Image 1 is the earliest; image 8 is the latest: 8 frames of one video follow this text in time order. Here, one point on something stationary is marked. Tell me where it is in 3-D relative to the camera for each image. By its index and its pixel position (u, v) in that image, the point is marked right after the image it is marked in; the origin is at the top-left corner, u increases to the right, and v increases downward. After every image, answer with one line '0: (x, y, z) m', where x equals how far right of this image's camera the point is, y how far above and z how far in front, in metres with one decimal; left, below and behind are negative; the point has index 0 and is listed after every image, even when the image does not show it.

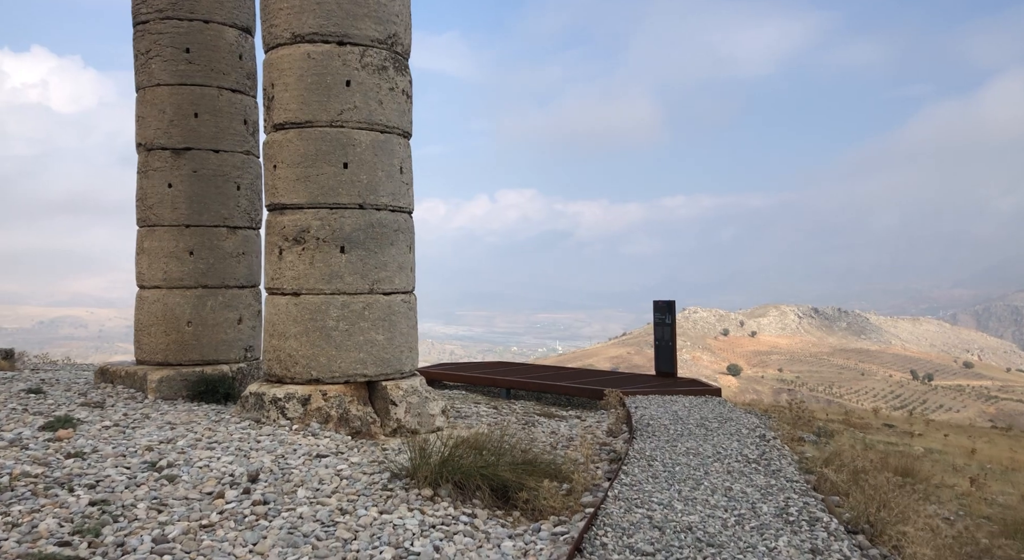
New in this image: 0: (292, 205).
0: (-2.3, +0.8, +7.8) m
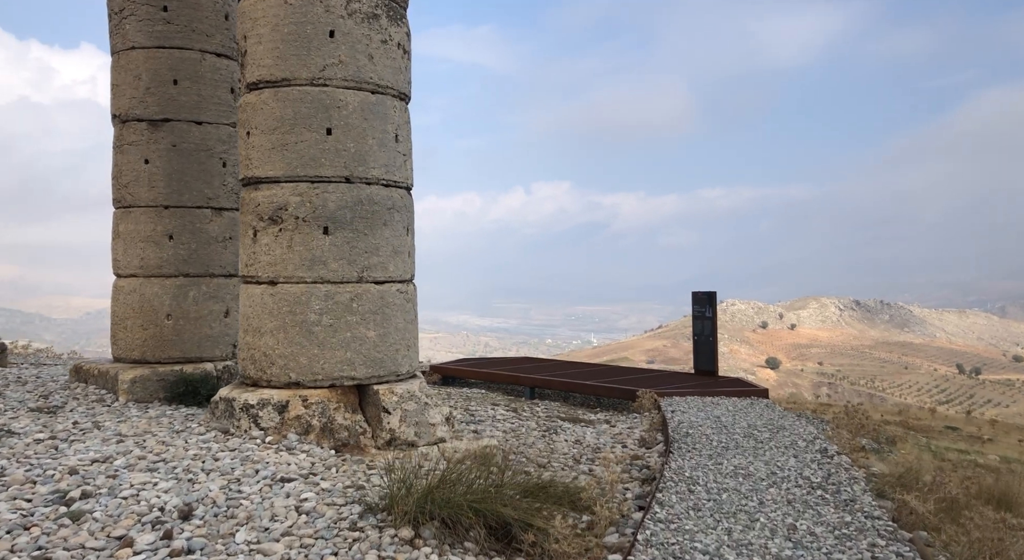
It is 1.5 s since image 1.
0: (-2.2, +0.9, +6.7) m
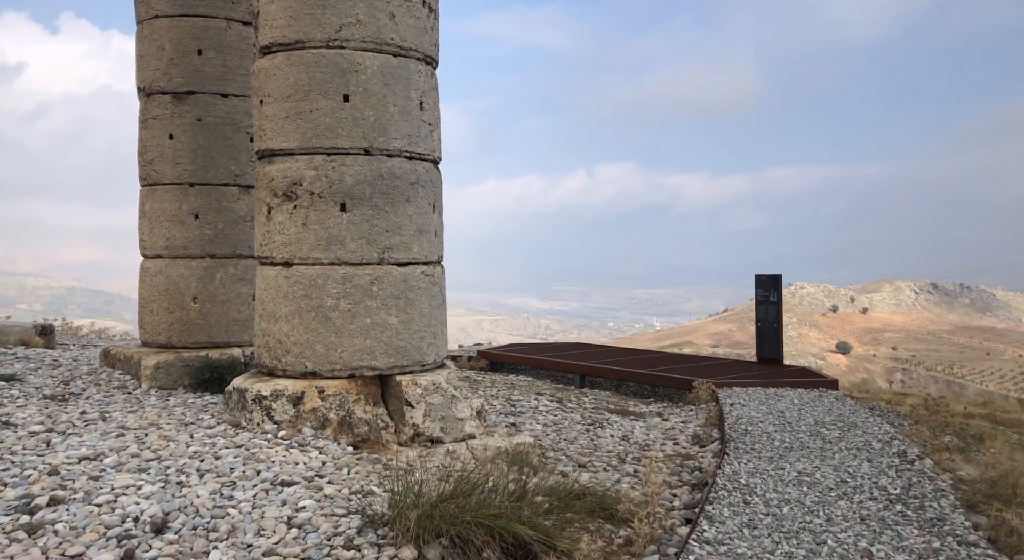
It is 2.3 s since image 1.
0: (-1.9, +1.1, +6.2) m
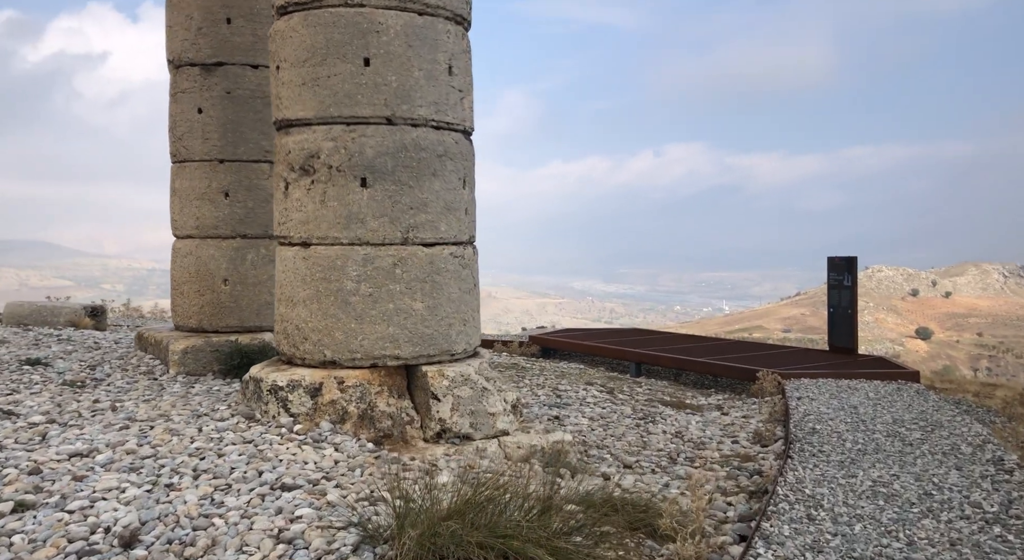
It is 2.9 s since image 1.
0: (-1.6, +1.2, +5.7) m
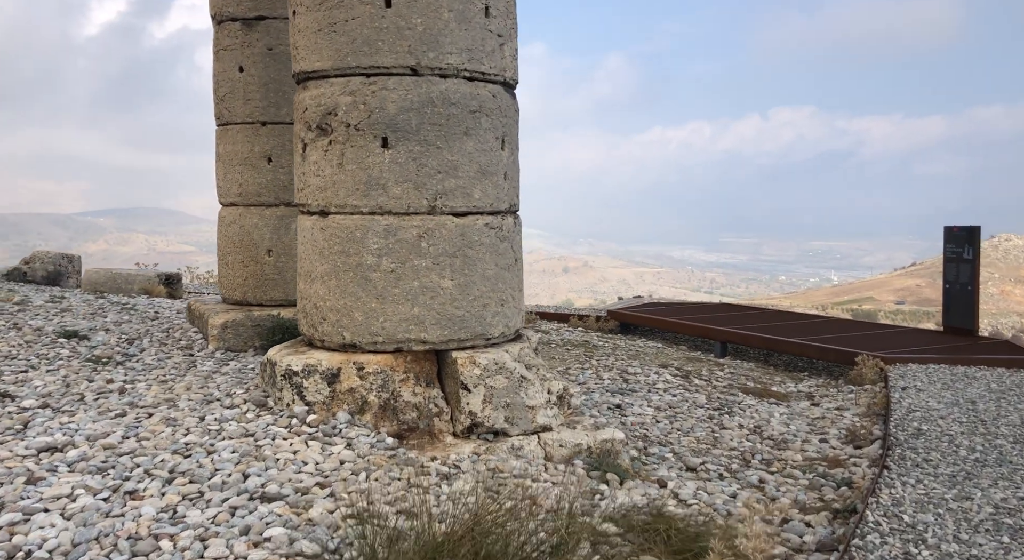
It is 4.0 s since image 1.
0: (-1.3, +1.4, +5.1) m
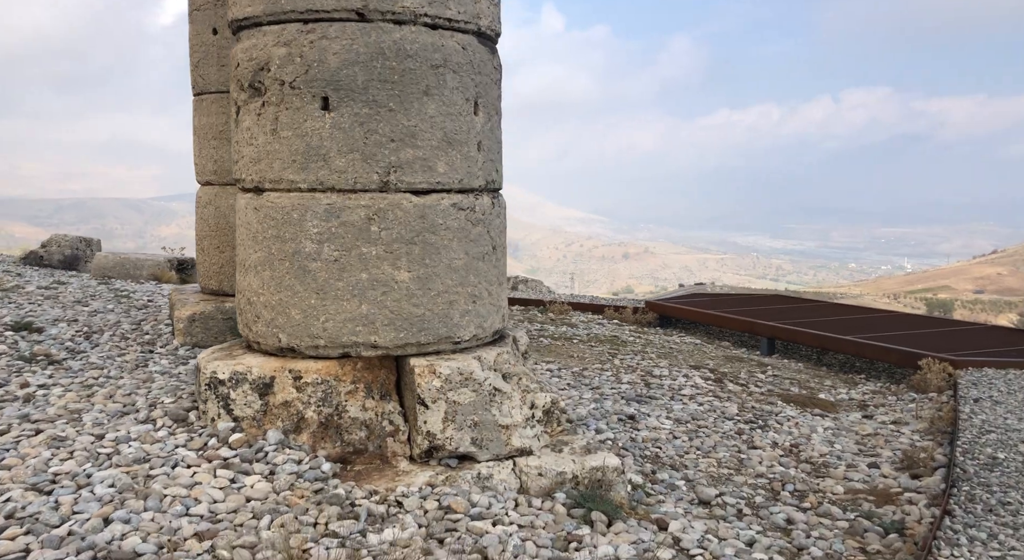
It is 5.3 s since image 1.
0: (-1.5, +1.5, +4.2) m
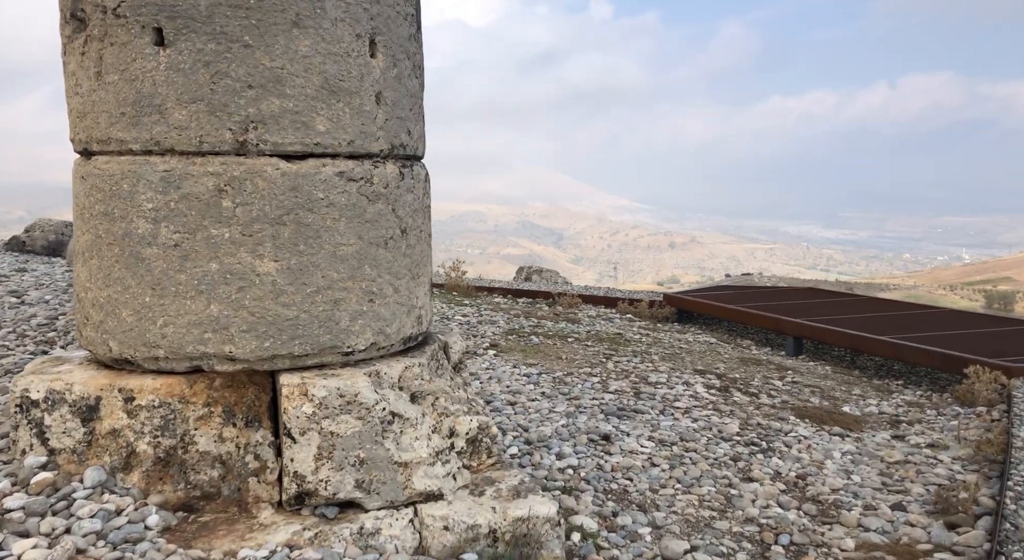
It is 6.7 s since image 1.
0: (-1.9, +1.5, +3.3) m
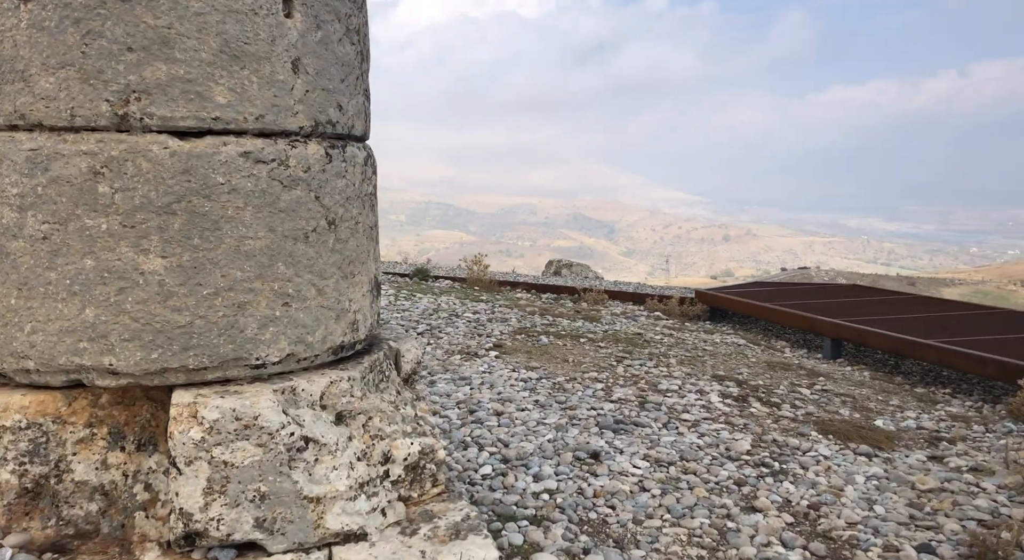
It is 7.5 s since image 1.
0: (-2.1, +1.5, +2.8) m
